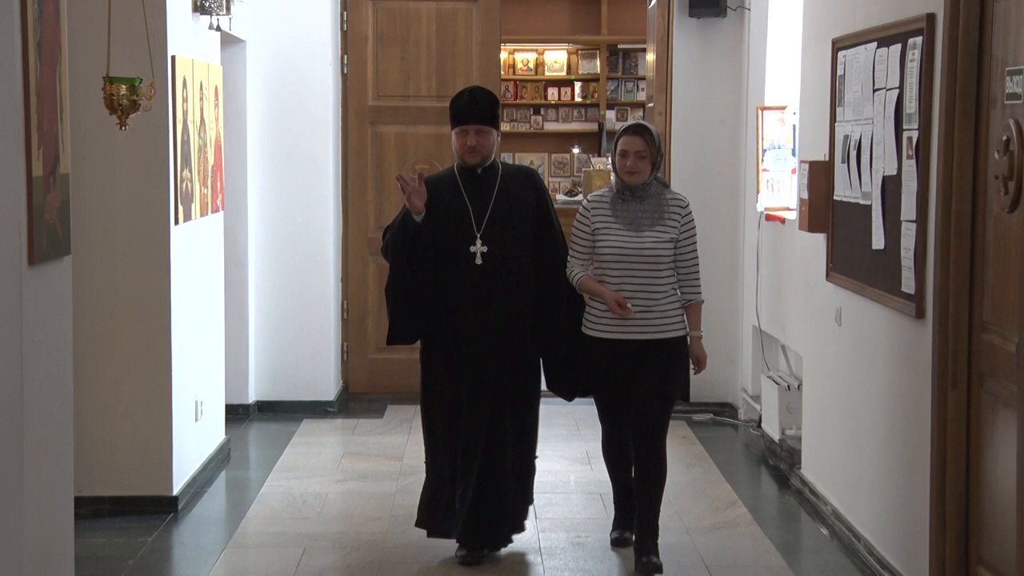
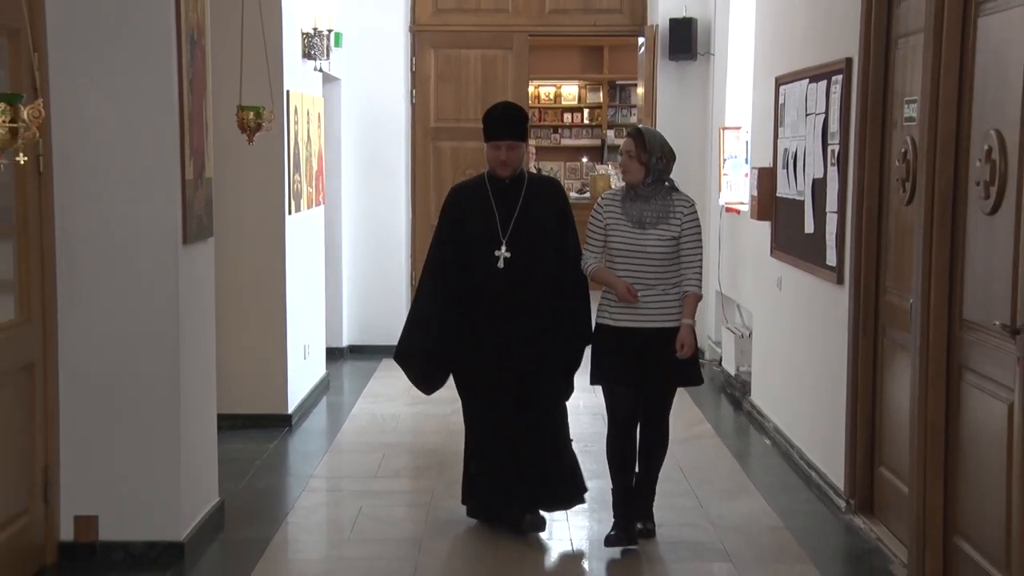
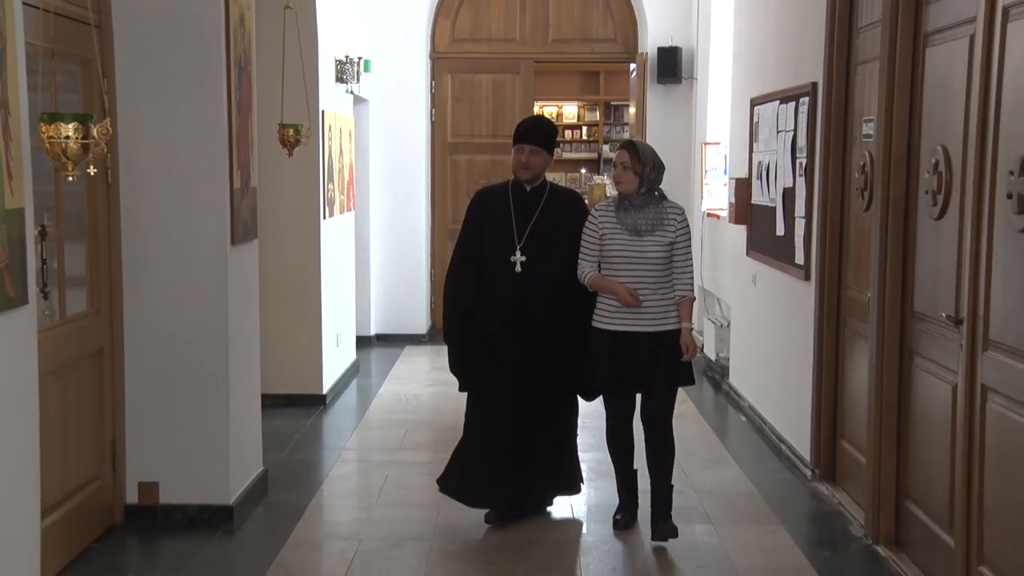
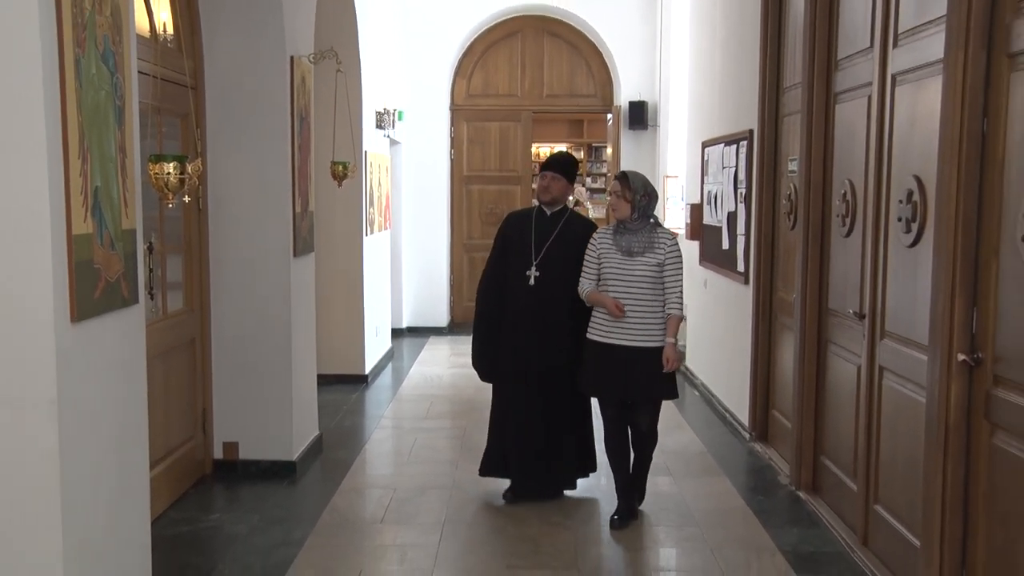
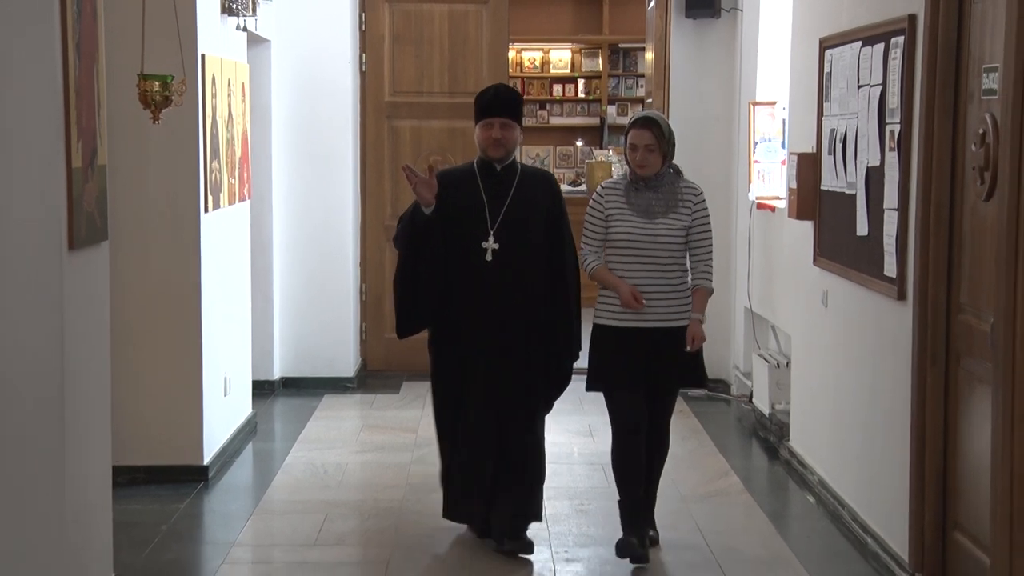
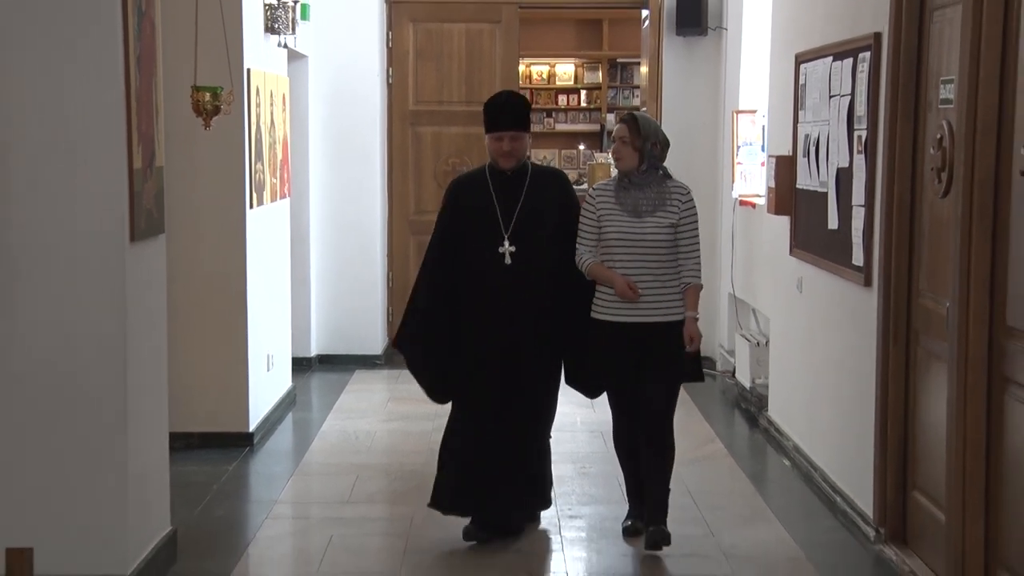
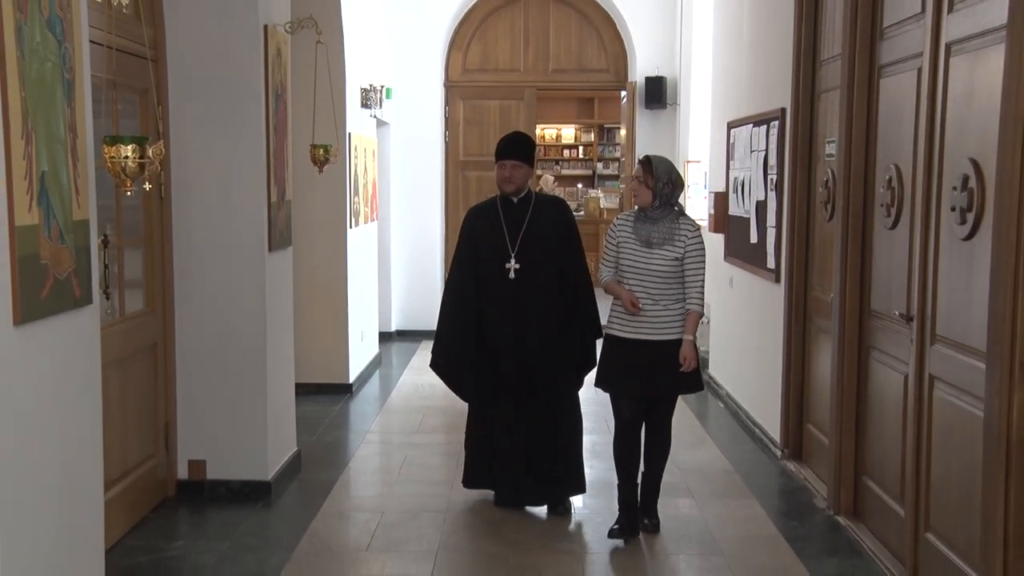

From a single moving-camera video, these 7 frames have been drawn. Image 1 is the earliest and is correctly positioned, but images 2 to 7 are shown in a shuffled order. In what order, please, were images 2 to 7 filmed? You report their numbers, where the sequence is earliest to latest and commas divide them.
5, 6, 2, 3, 7, 4
